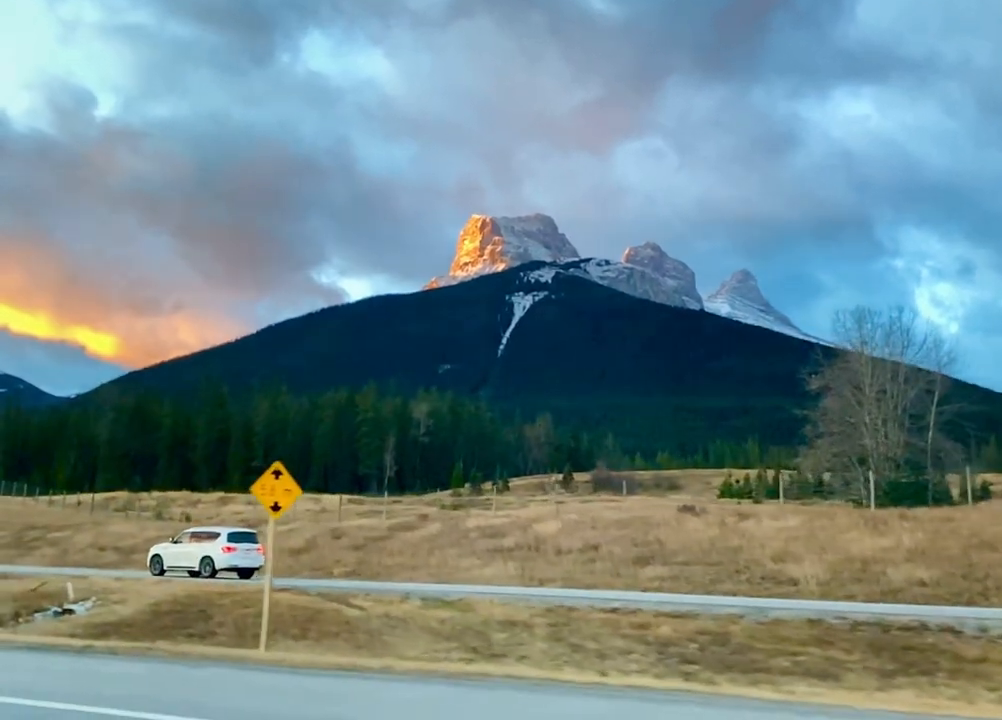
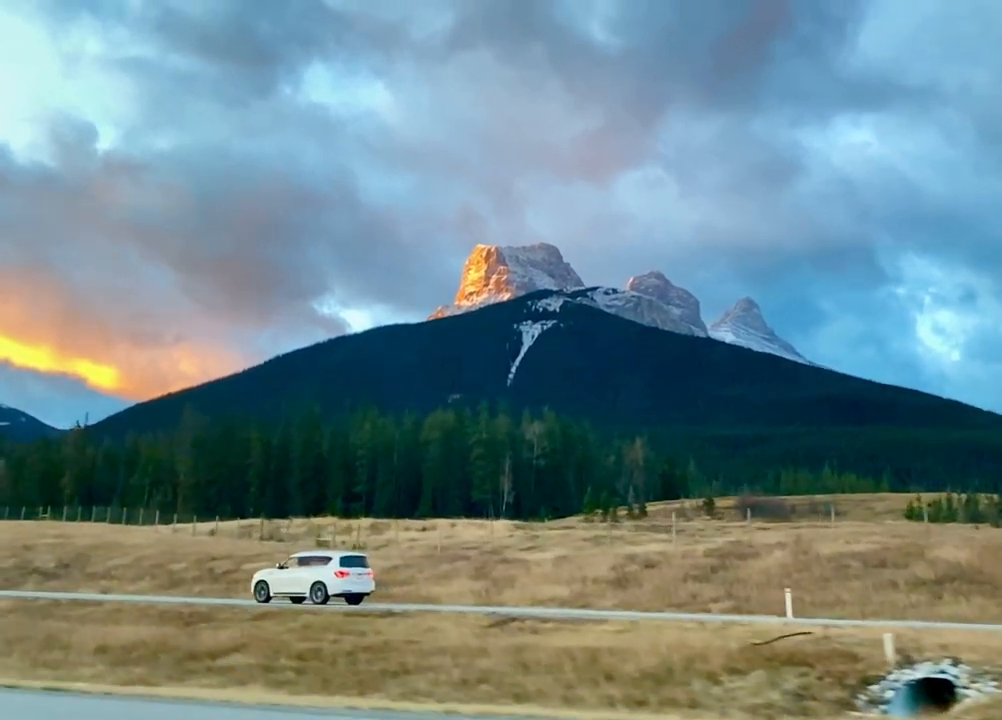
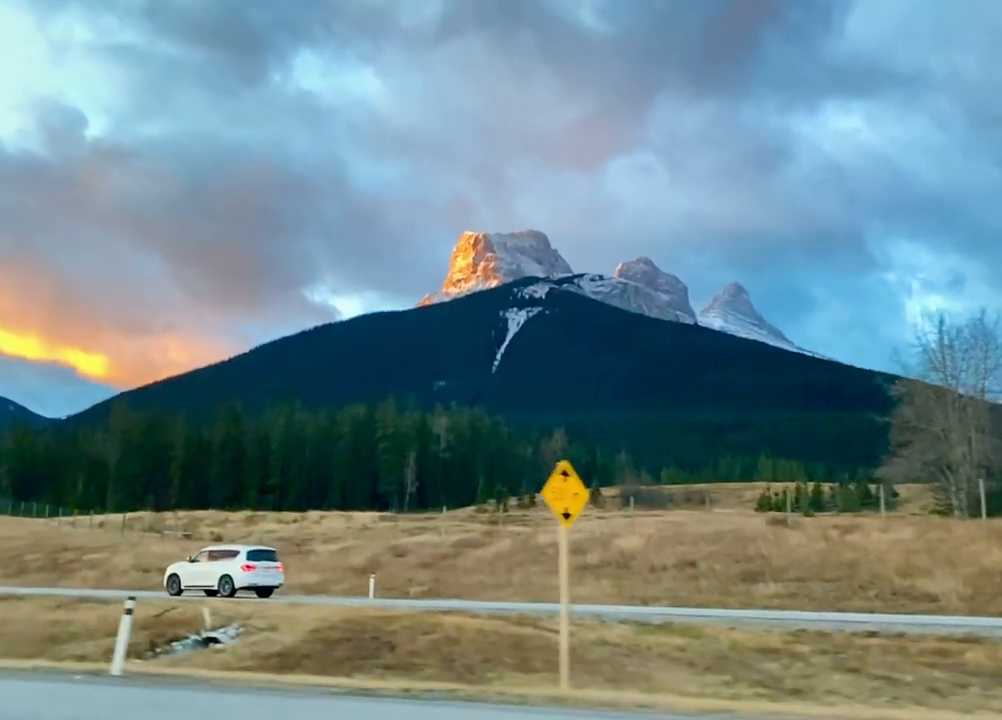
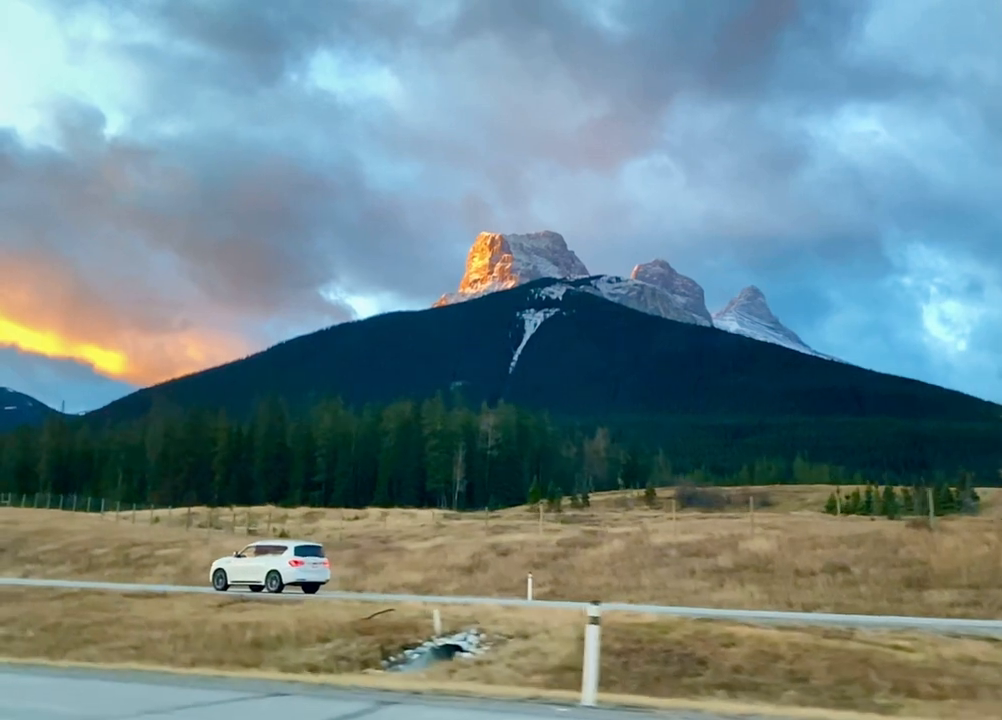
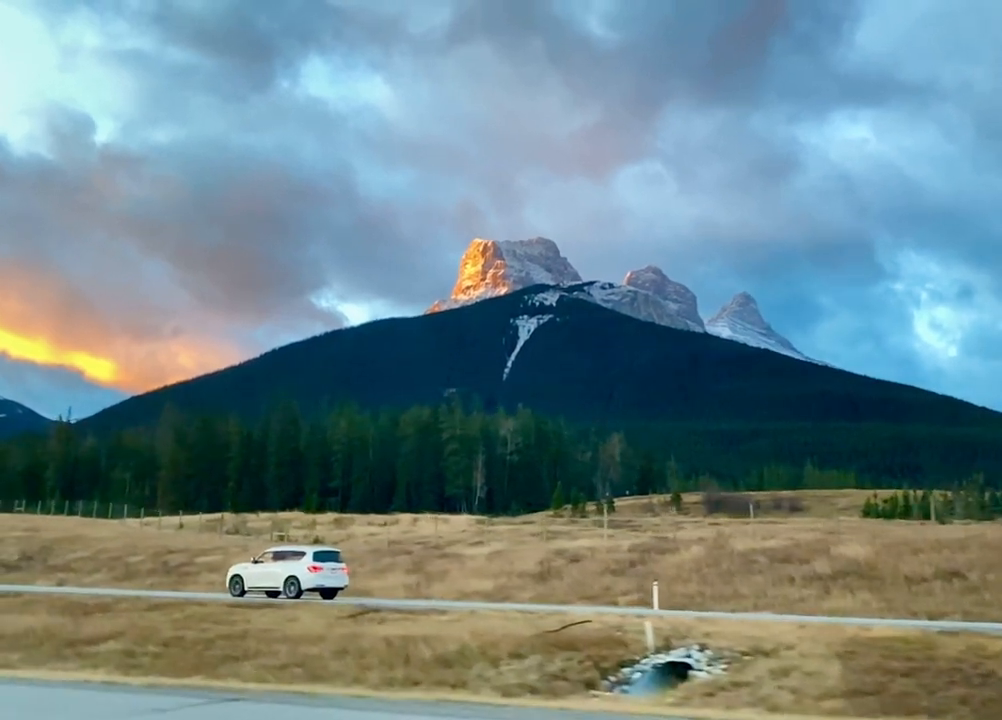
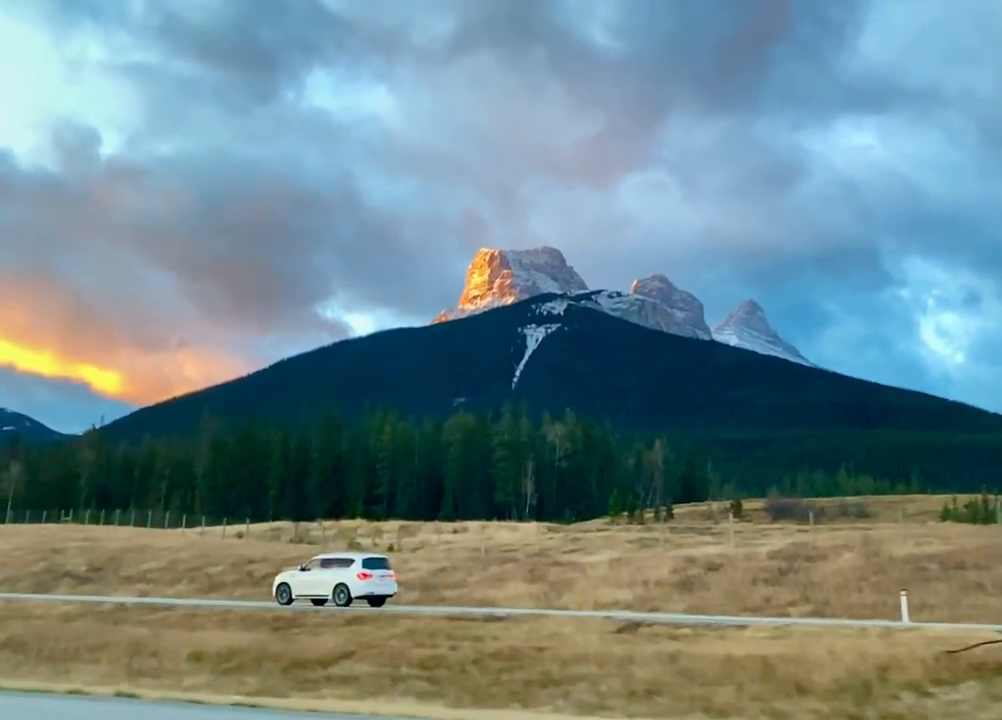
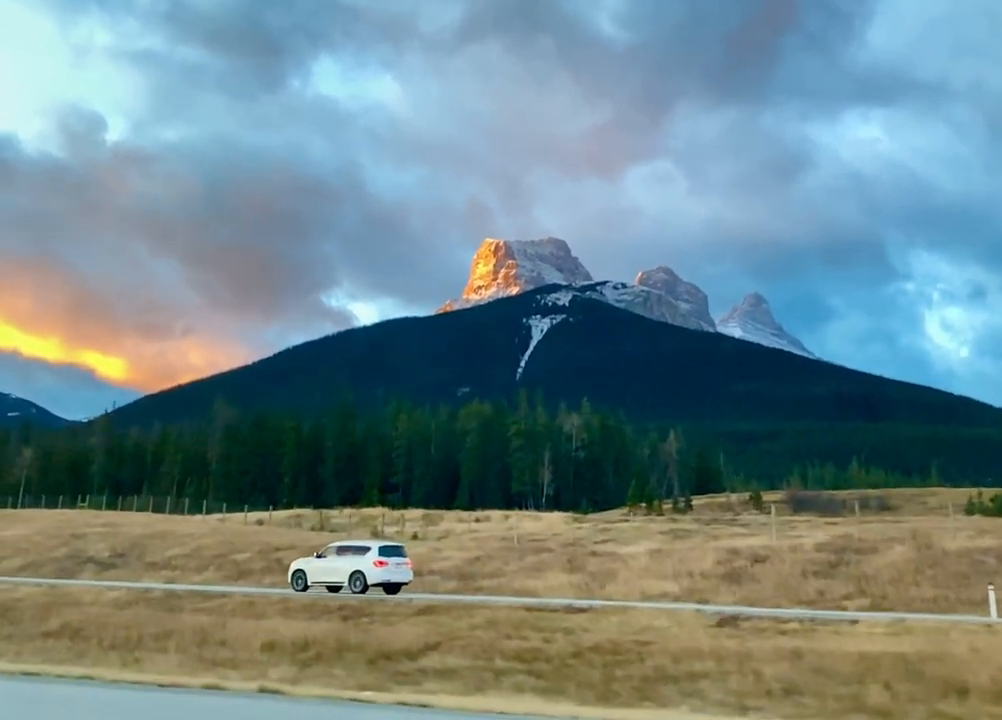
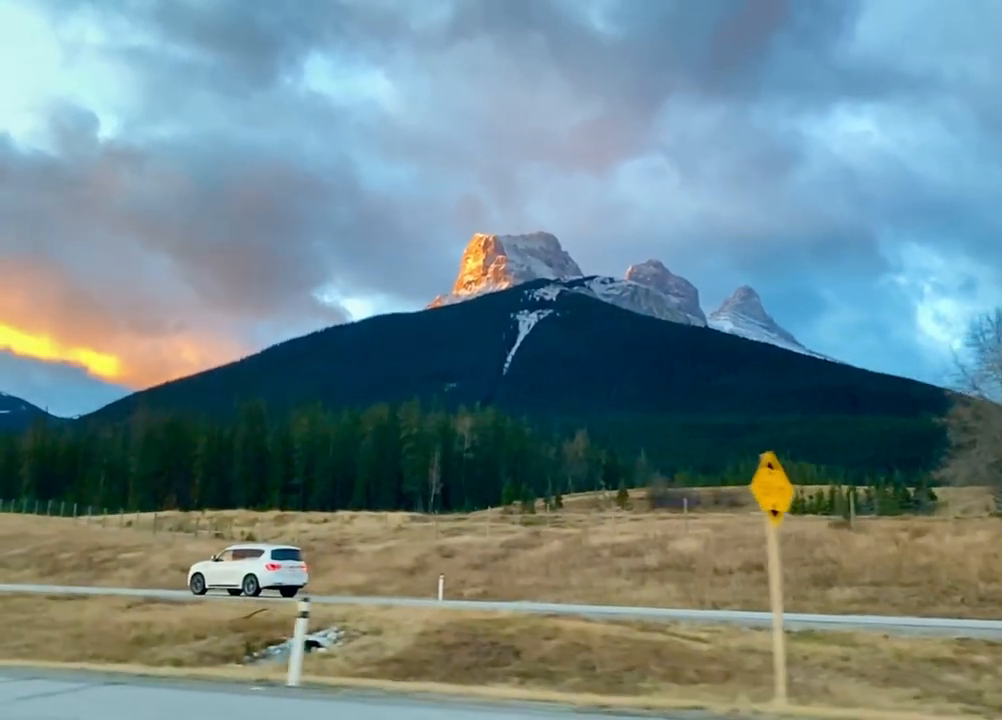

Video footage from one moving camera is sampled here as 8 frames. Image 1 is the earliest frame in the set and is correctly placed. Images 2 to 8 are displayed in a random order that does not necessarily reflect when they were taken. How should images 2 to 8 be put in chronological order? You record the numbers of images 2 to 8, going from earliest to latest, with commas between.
3, 8, 4, 5, 2, 6, 7
